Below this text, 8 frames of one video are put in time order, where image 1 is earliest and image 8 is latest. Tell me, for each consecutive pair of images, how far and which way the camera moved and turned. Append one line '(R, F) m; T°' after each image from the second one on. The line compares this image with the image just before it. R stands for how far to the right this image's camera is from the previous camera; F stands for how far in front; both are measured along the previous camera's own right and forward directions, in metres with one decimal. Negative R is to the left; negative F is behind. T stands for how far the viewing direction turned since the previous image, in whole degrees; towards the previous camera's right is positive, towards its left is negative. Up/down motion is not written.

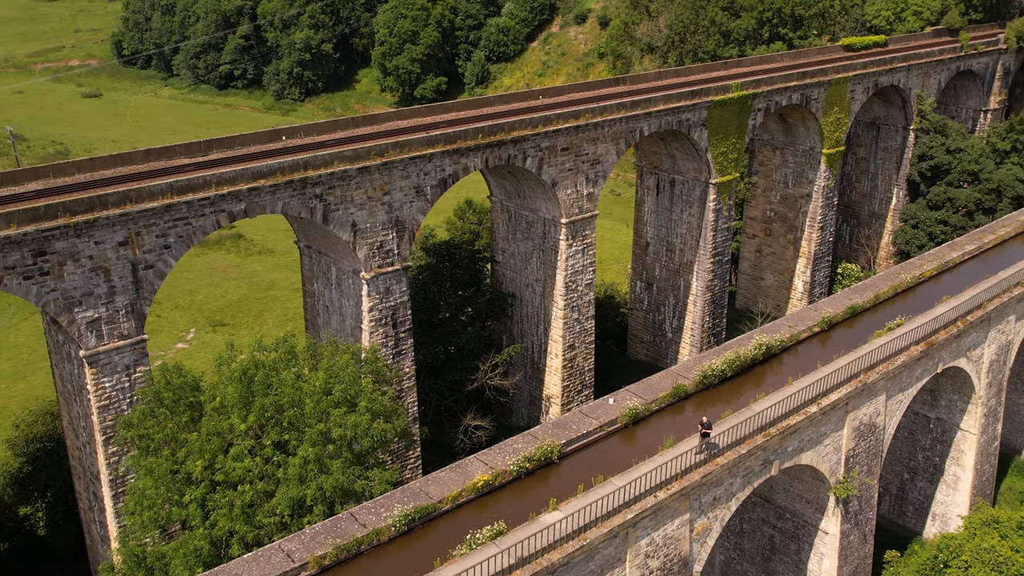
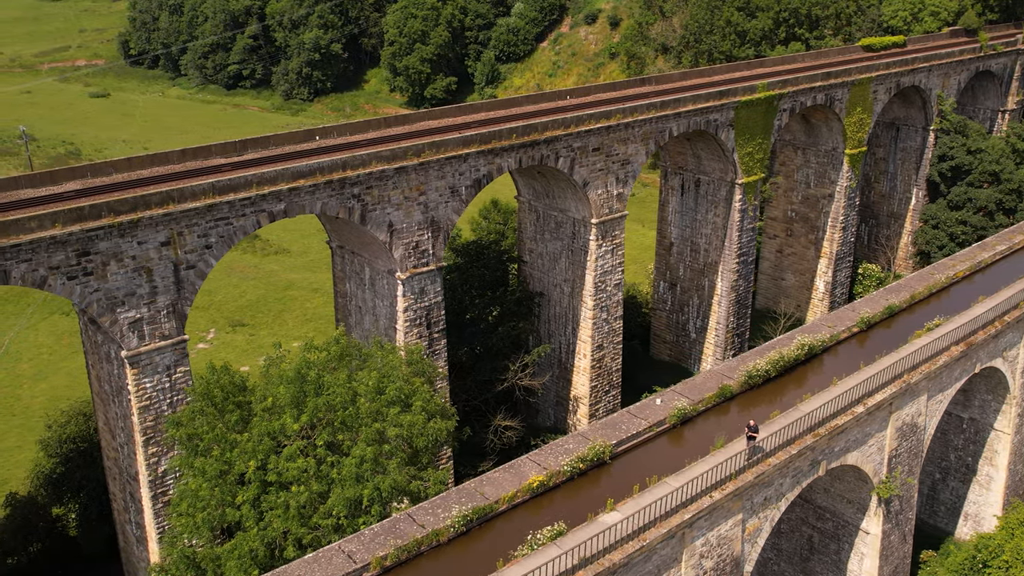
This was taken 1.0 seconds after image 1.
(-0.7, 0.0) m; 0°
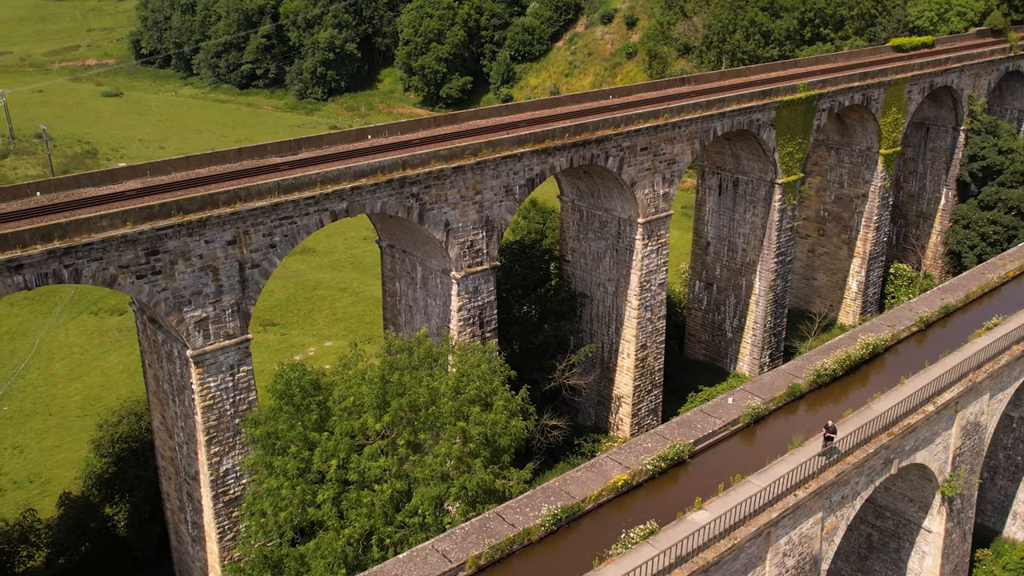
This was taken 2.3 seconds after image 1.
(-1.1, 0.0) m; 0°
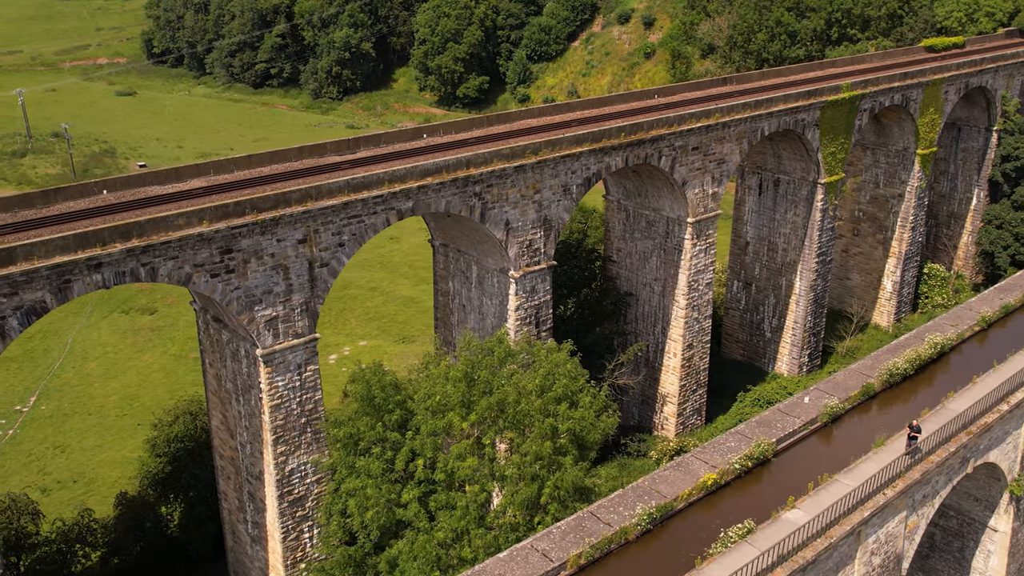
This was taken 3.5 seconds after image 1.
(-1.2, 0.0) m; 0°
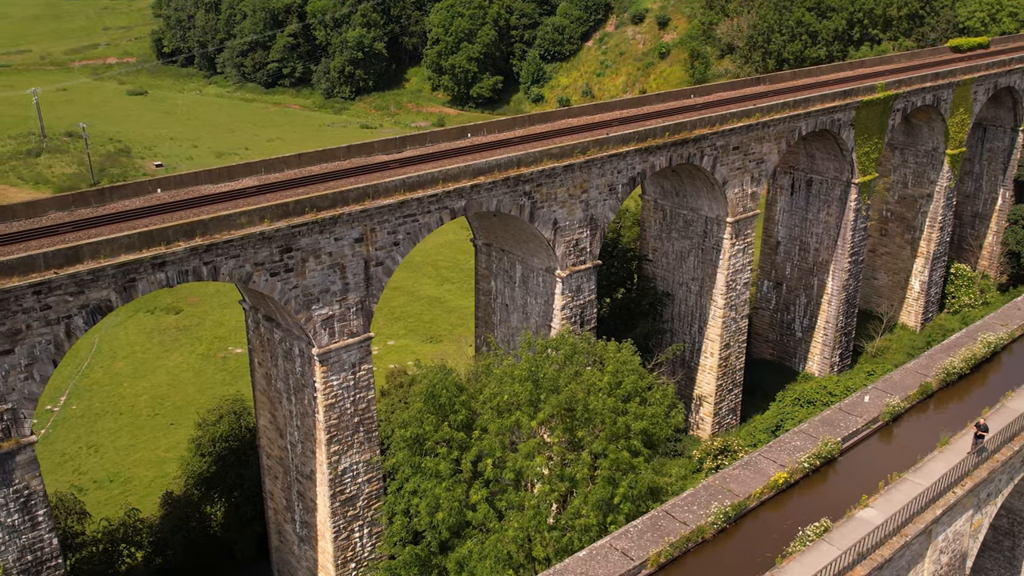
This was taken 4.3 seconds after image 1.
(-0.9, 0.0) m; 0°
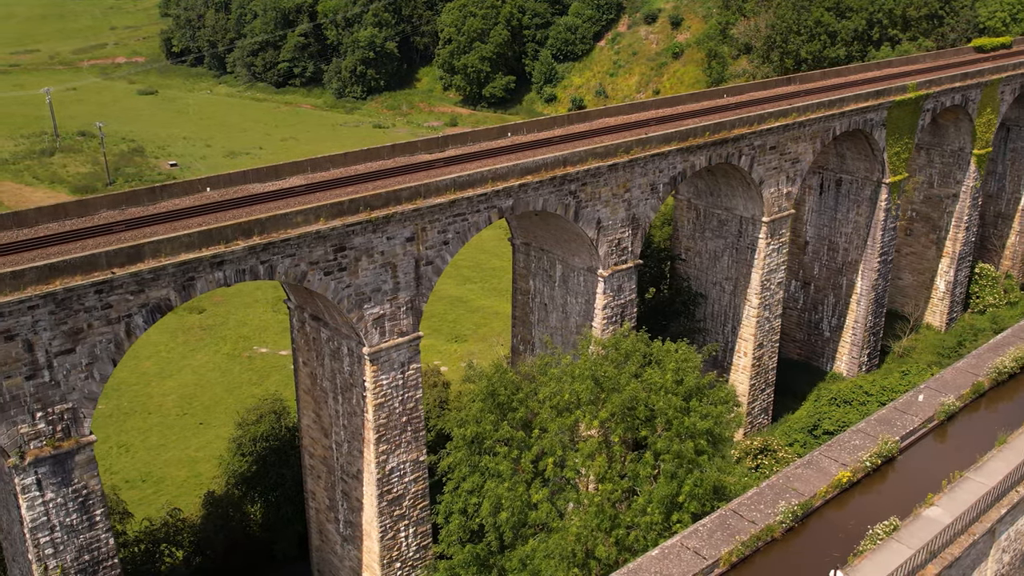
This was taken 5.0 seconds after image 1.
(-0.8, 0.0) m; 0°
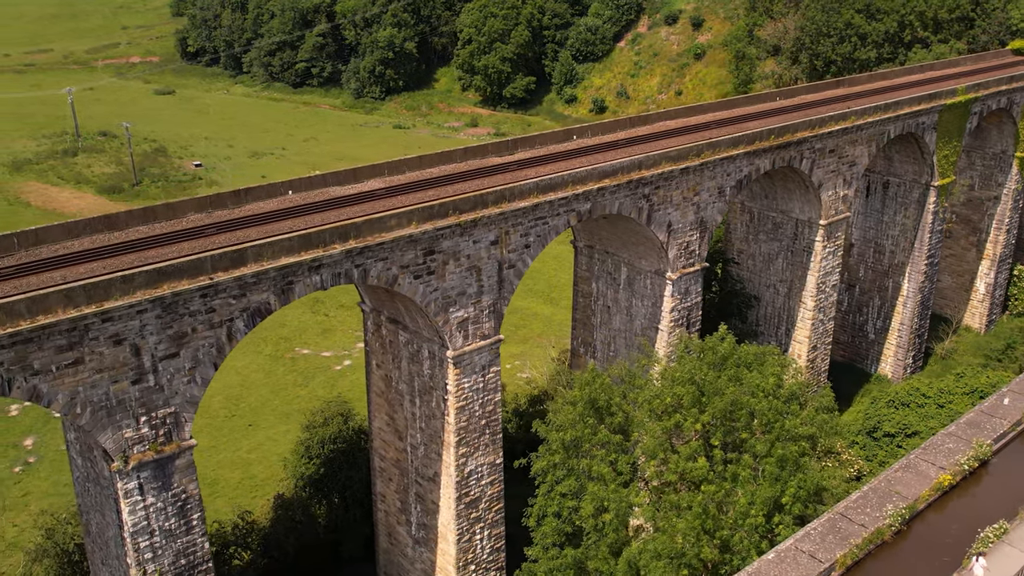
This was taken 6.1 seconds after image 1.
(-1.4, 0.0) m; 0°
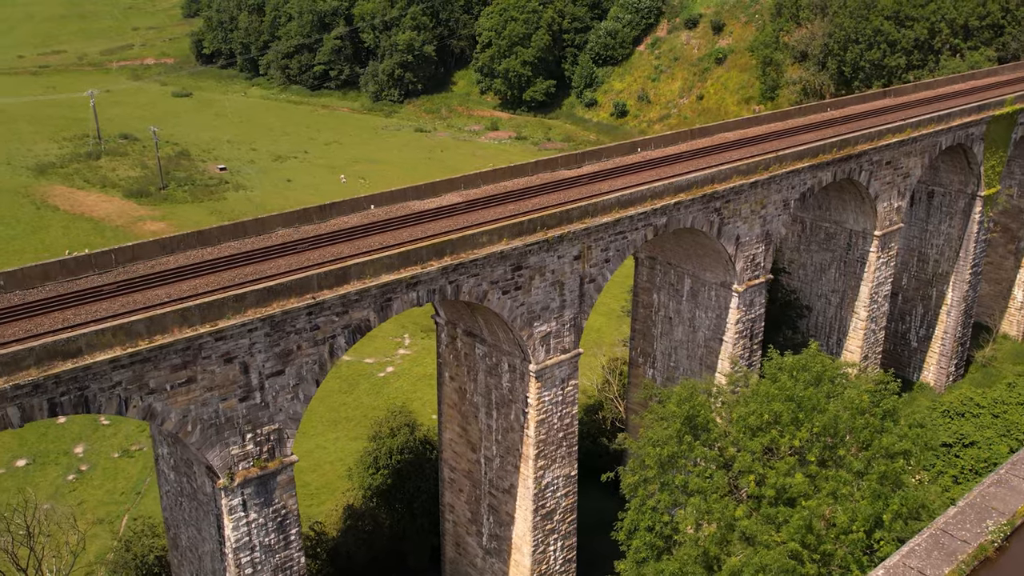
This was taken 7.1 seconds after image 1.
(-1.4, -0.1) m; 0°
